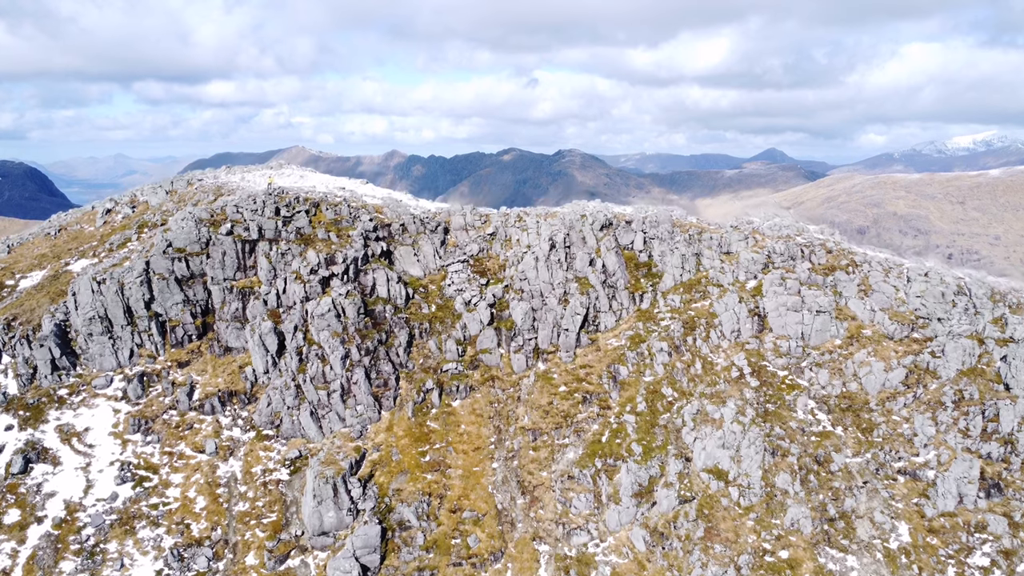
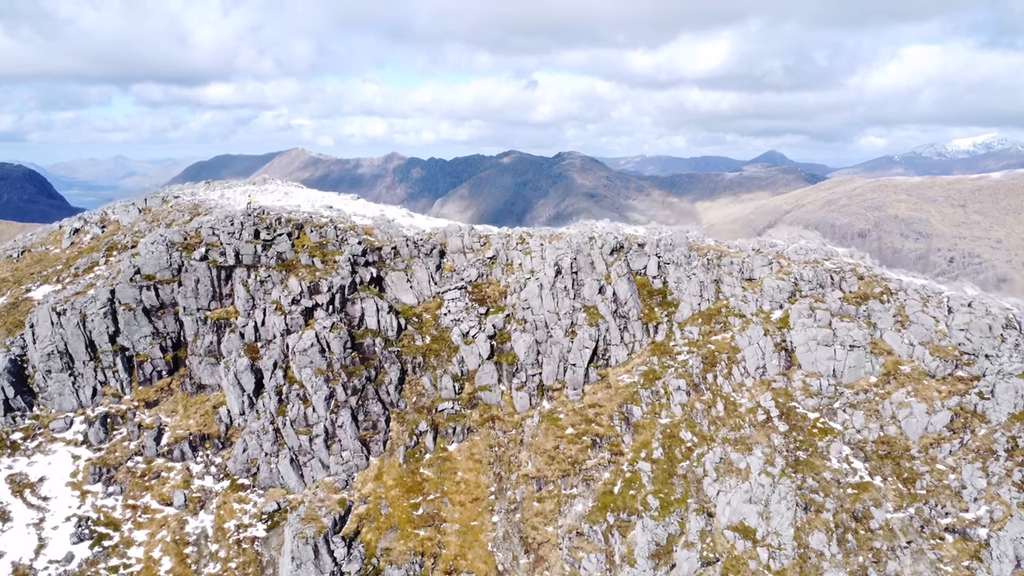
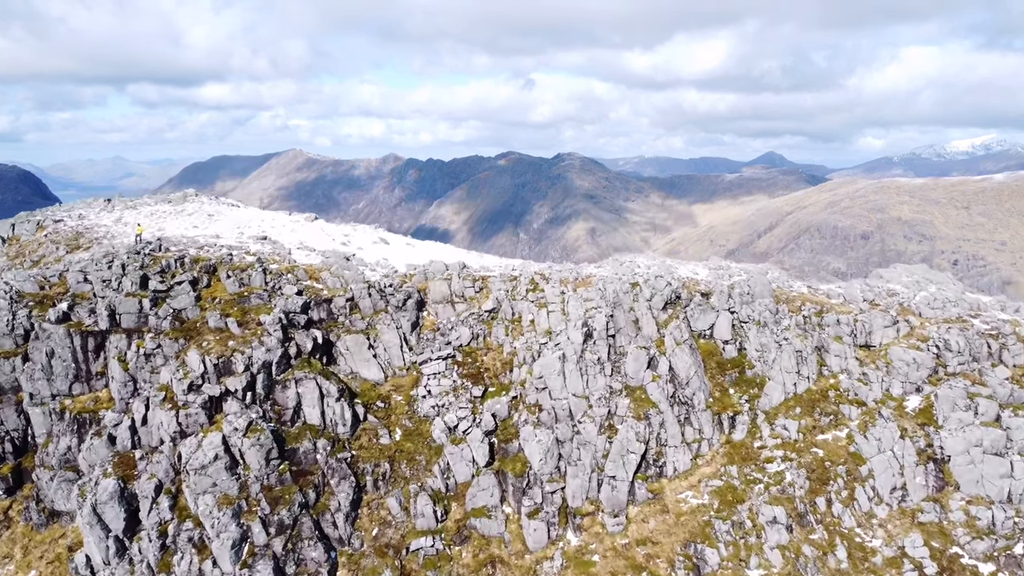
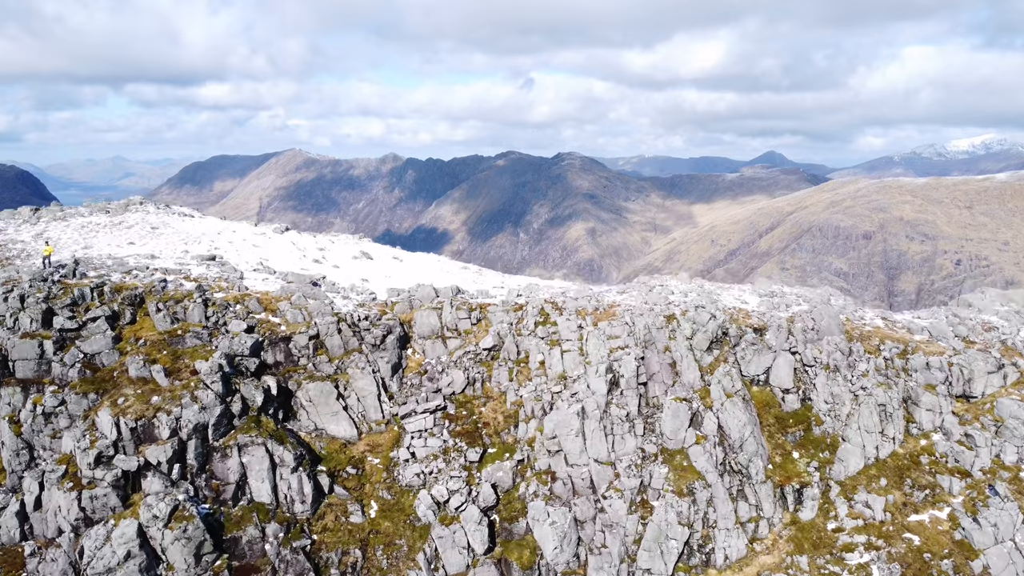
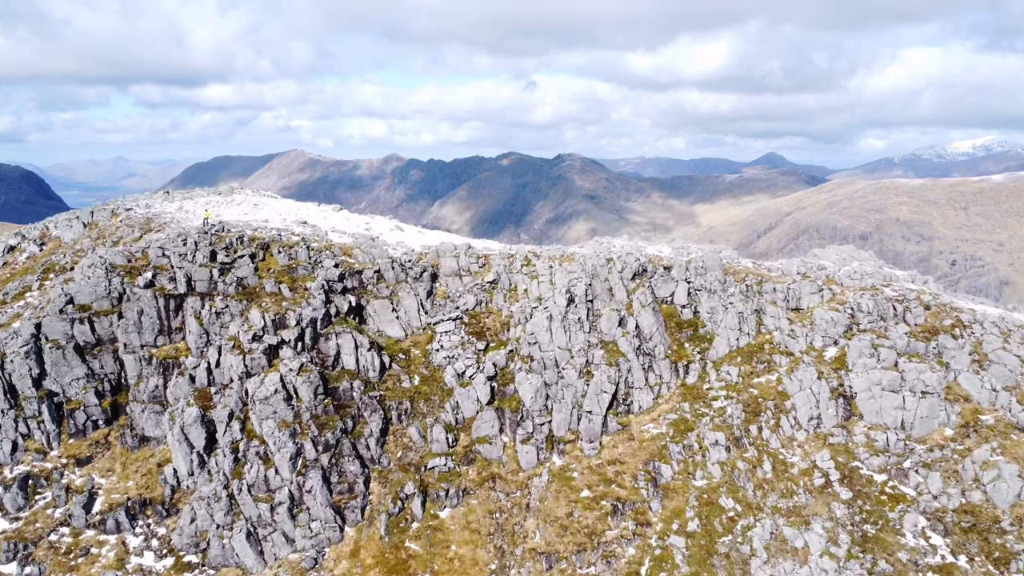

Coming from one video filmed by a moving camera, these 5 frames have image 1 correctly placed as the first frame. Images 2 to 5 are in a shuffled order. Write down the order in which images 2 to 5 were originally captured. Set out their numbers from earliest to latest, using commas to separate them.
2, 5, 3, 4
